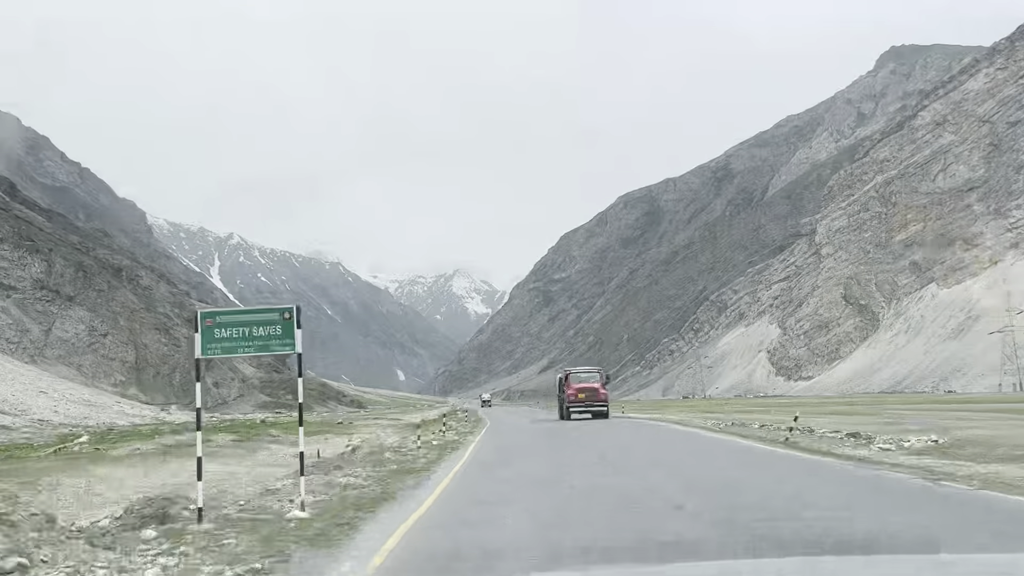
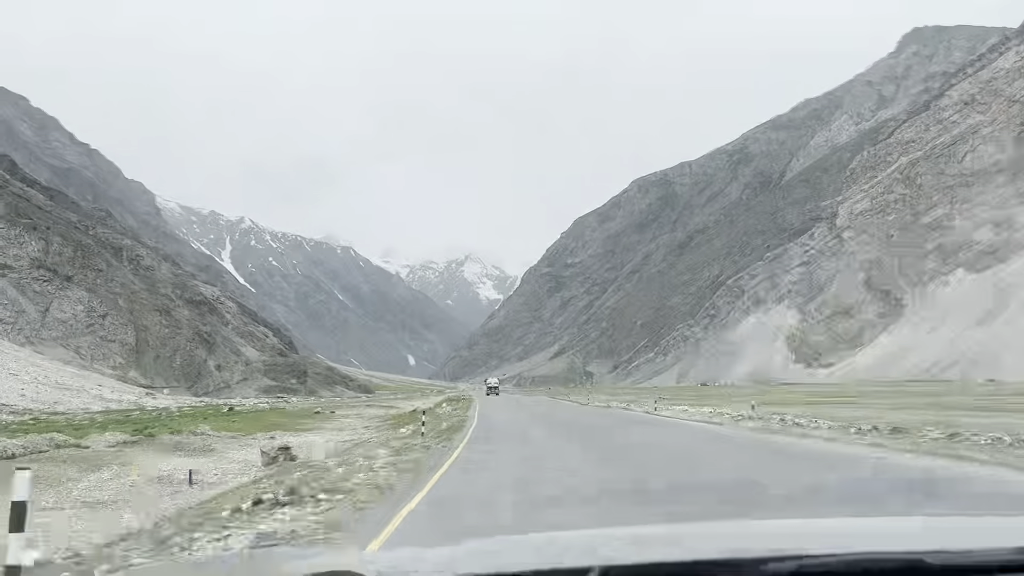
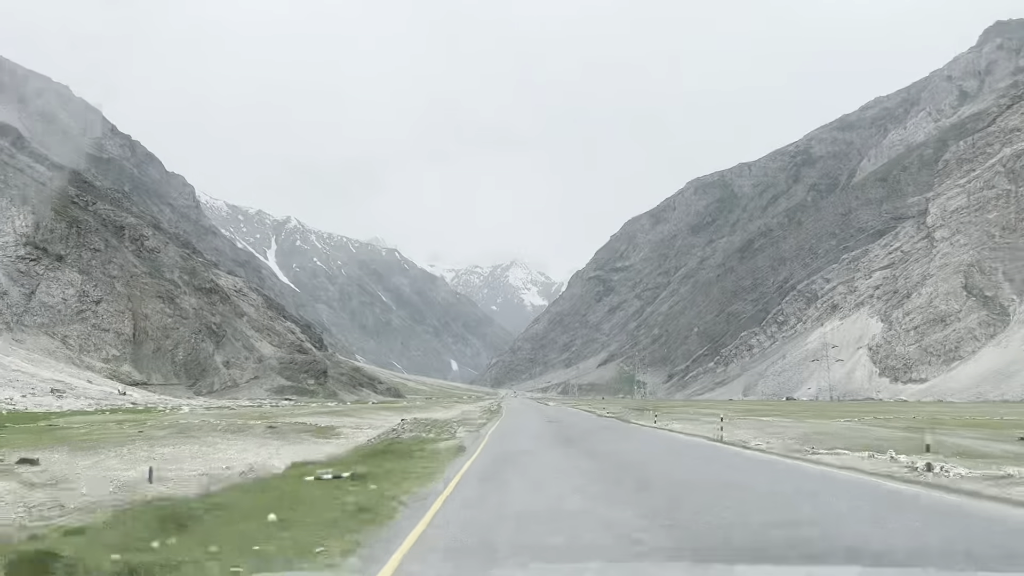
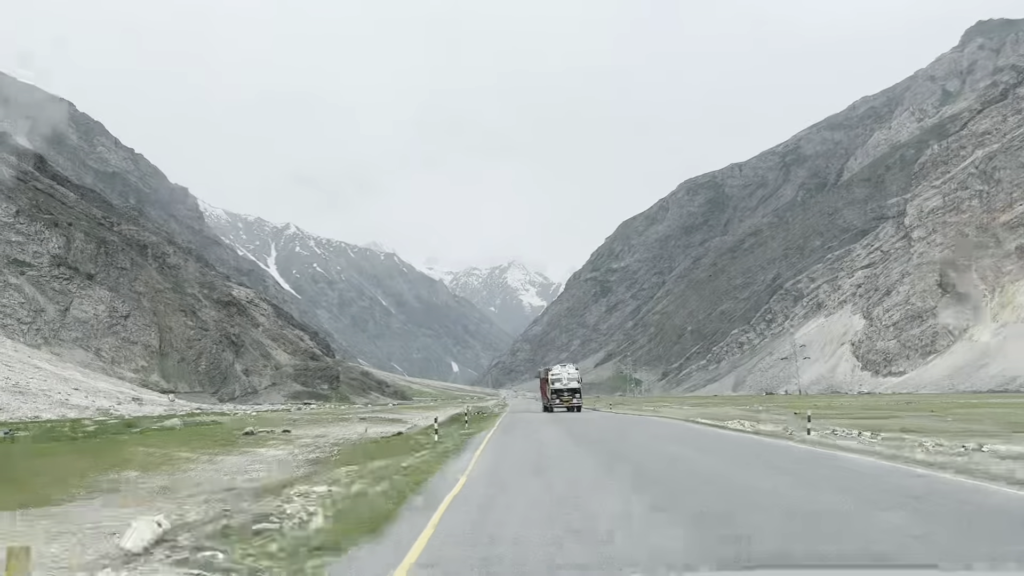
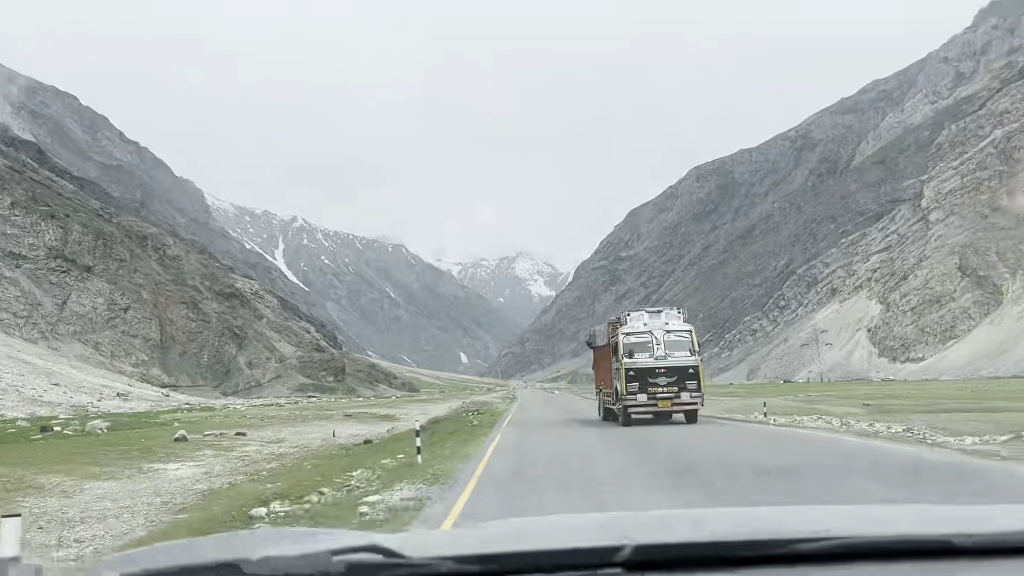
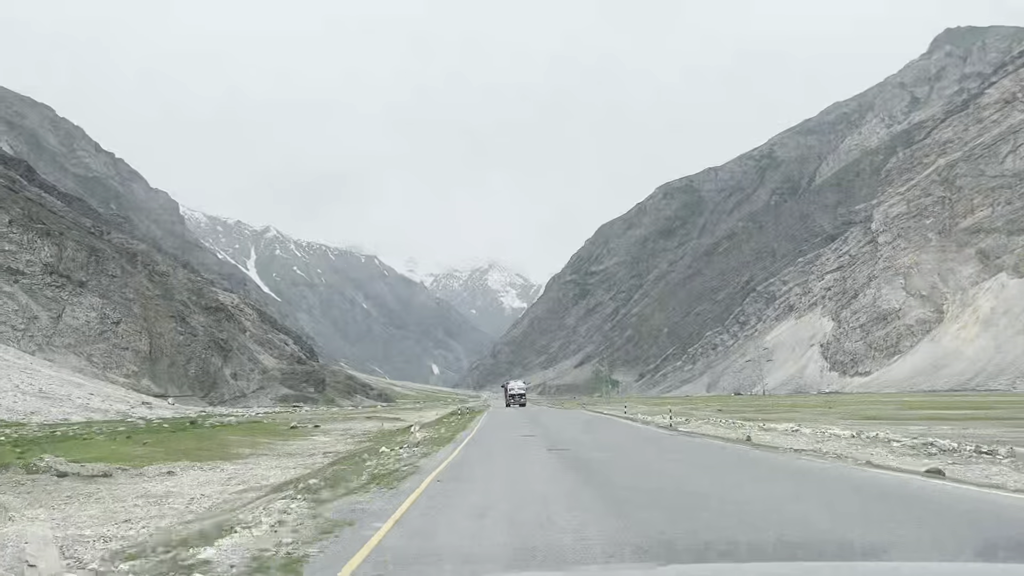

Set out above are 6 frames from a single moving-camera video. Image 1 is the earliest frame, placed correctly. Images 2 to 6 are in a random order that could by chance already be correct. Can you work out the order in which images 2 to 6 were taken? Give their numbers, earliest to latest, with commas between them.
2, 6, 4, 5, 3
